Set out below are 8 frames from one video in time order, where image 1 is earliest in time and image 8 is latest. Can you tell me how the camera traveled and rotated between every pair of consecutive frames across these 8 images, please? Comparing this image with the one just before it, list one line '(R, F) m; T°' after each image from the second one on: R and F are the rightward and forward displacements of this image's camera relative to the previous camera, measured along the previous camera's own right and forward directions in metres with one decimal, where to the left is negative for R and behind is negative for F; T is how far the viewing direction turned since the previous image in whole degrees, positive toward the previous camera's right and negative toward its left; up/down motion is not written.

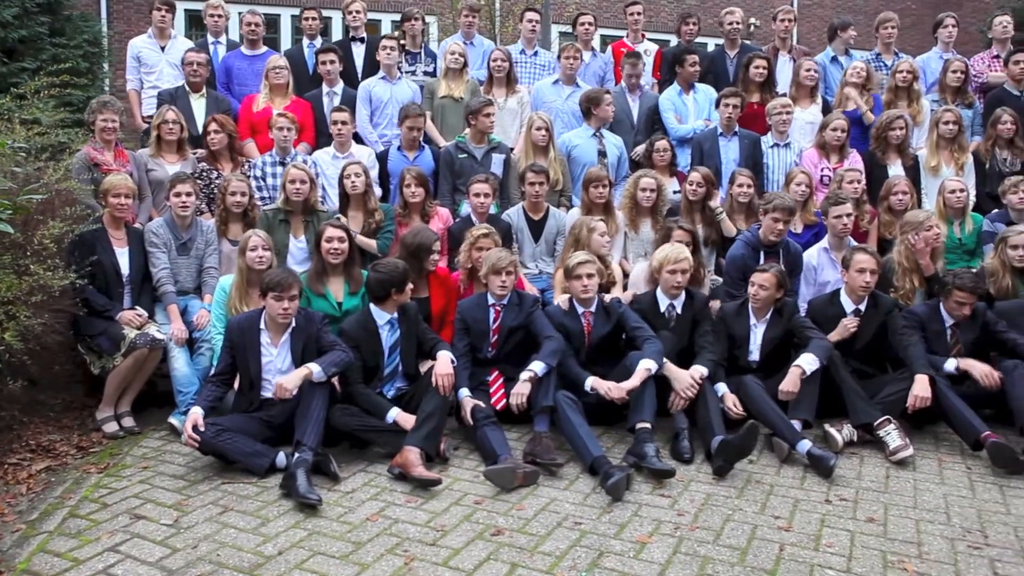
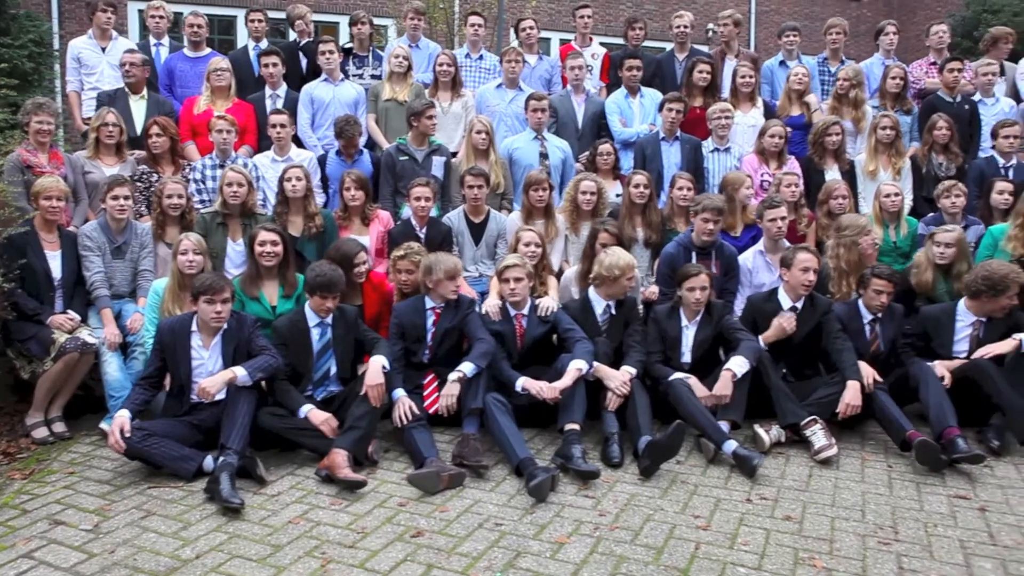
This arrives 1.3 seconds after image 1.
(+0.4, 0.0) m; +1°
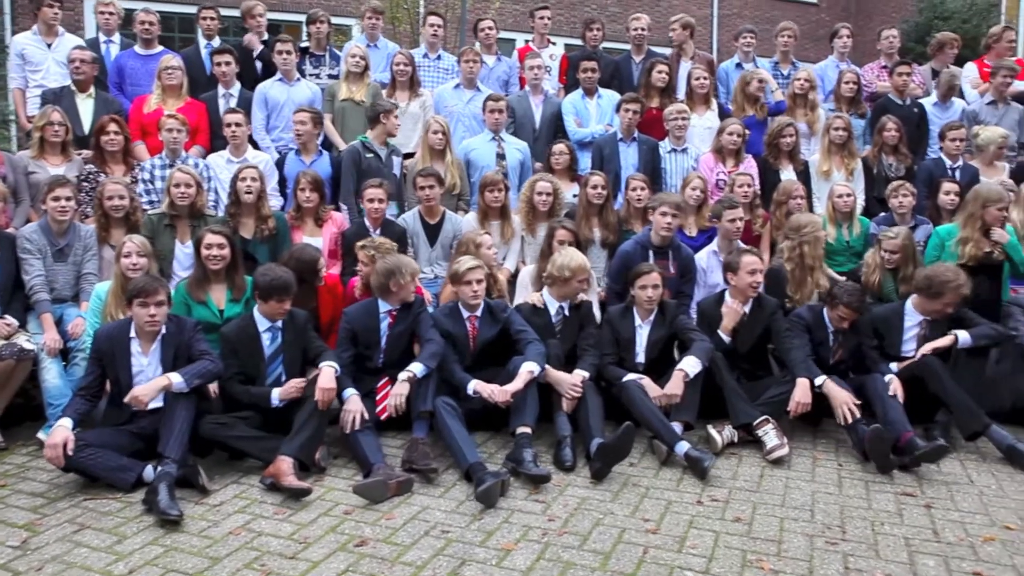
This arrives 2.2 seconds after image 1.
(+0.2, +0.1) m; +2°
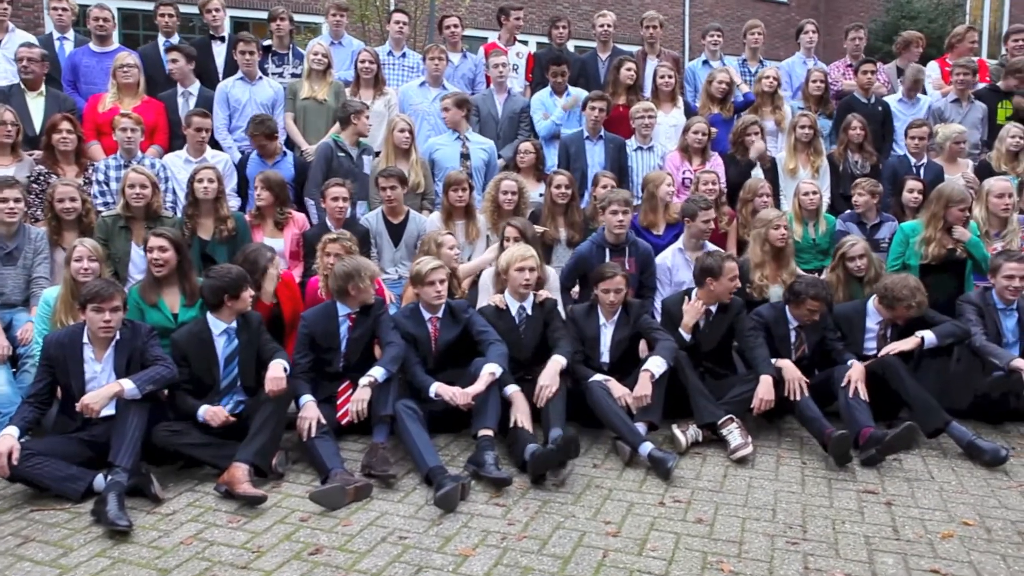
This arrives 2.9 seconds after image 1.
(+0.2, +0.1) m; +1°
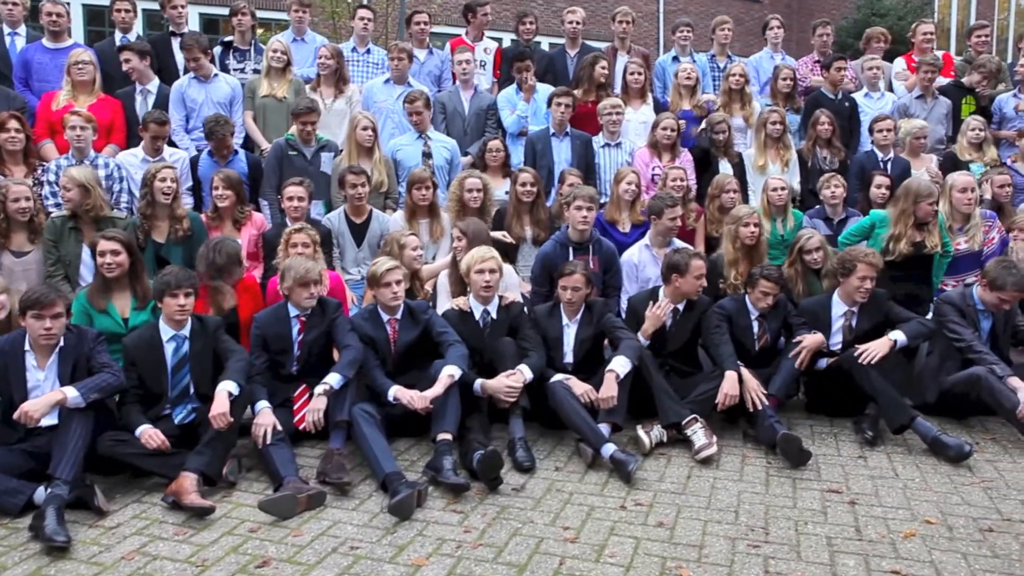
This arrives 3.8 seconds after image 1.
(+0.2, +0.1) m; +1°
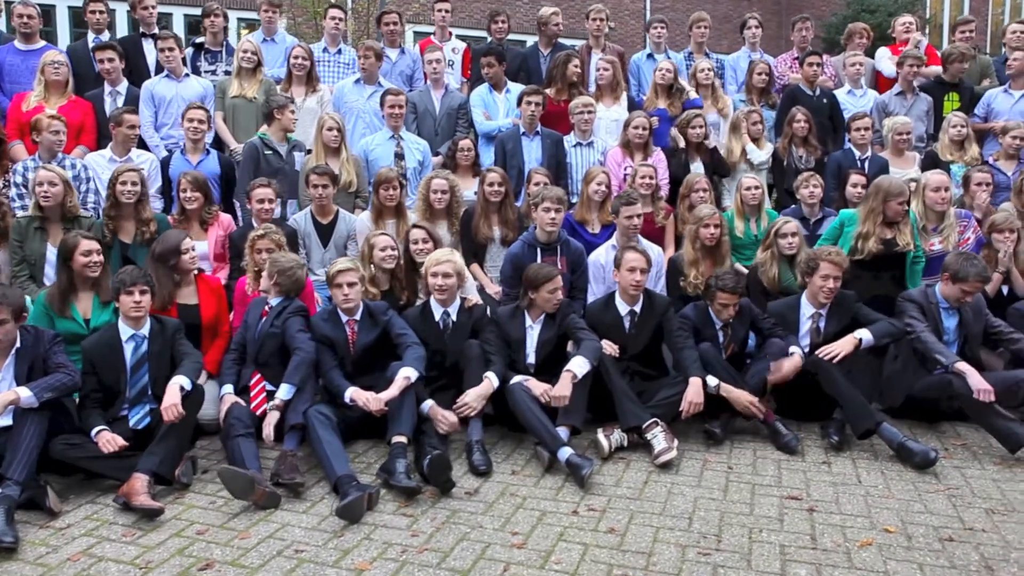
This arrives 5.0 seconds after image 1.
(+0.4, +0.1) m; -1°
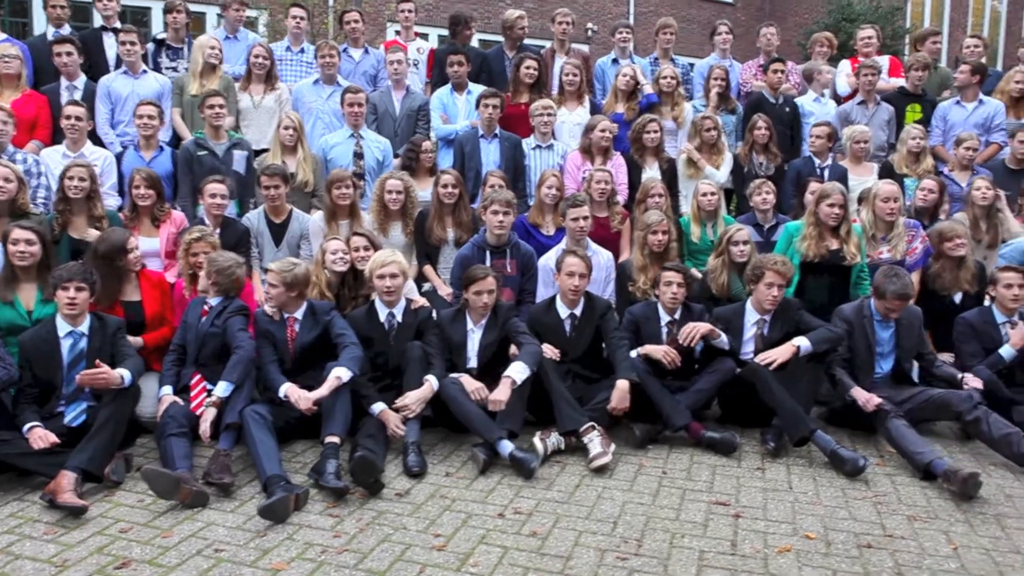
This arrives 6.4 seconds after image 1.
(+0.5, 0.0) m; 0°
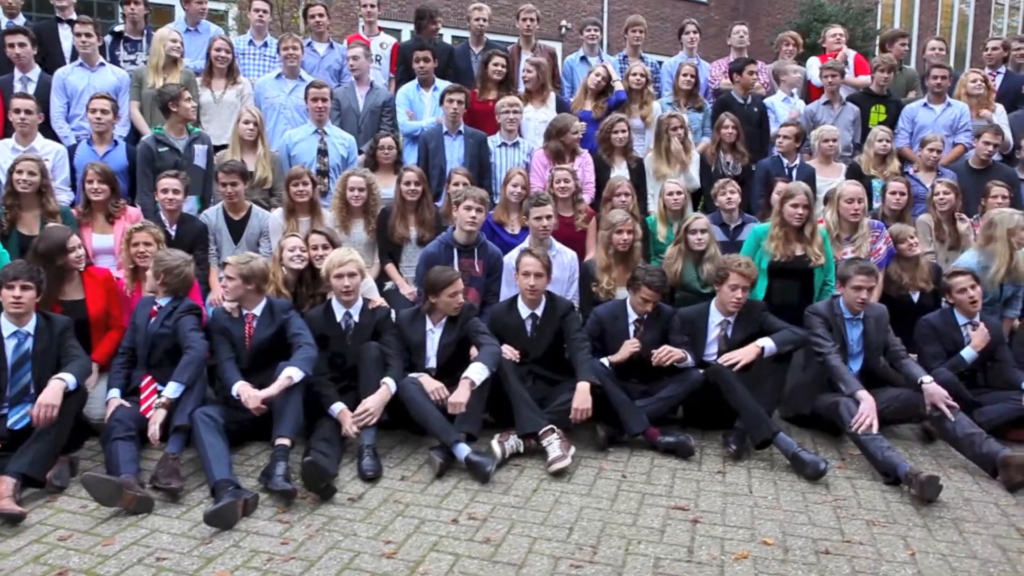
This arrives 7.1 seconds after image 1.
(+0.2, +0.1) m; +1°
